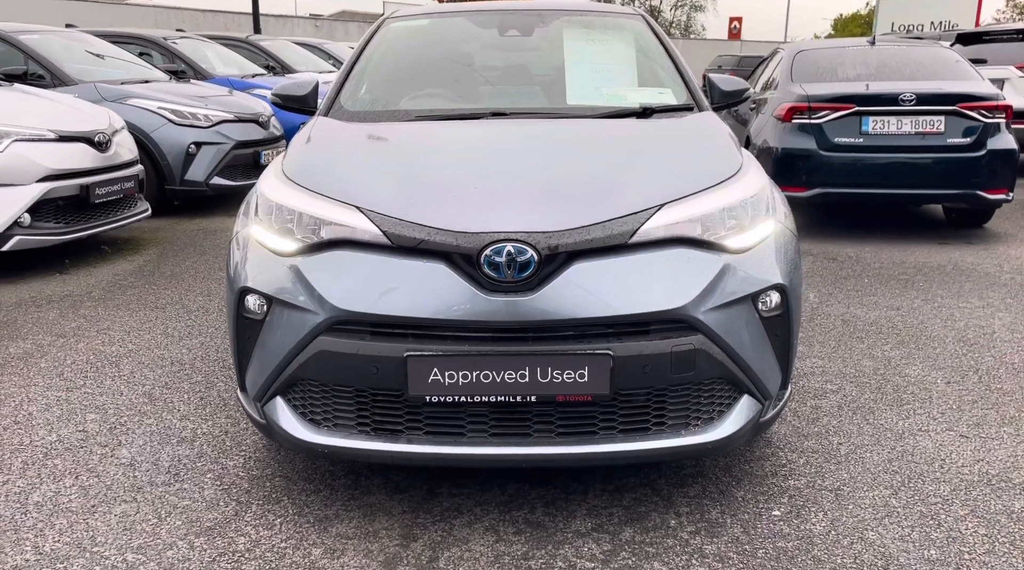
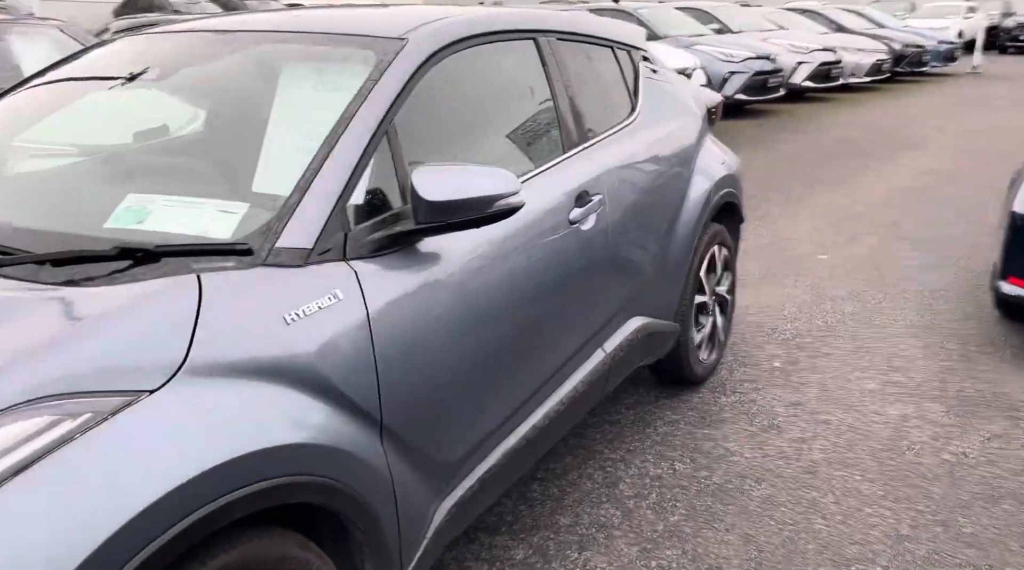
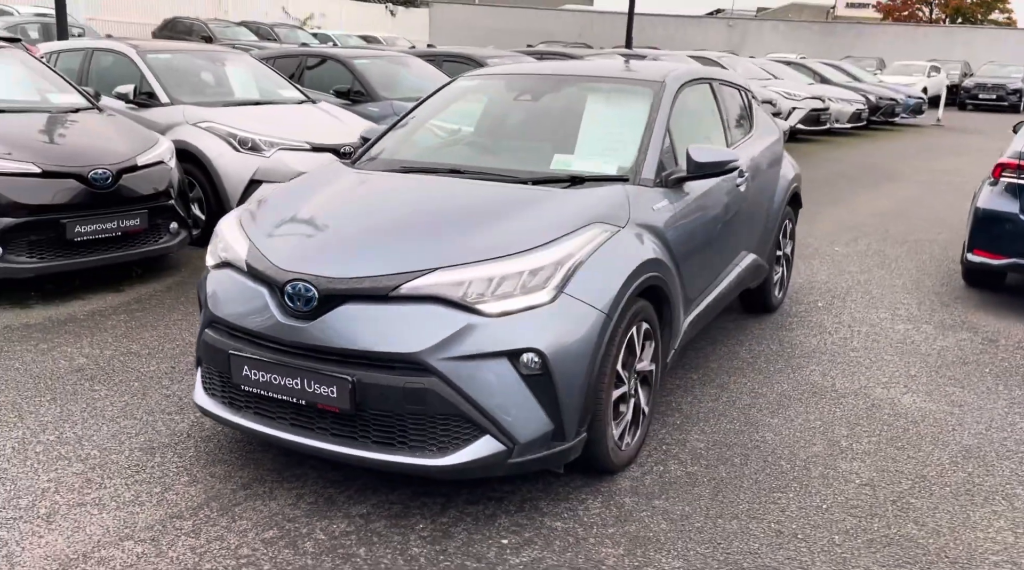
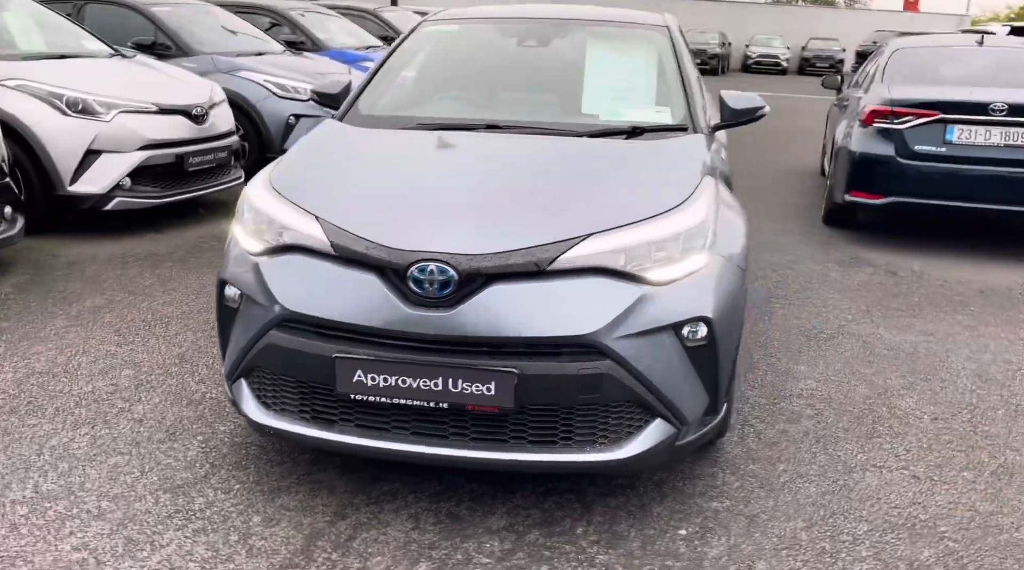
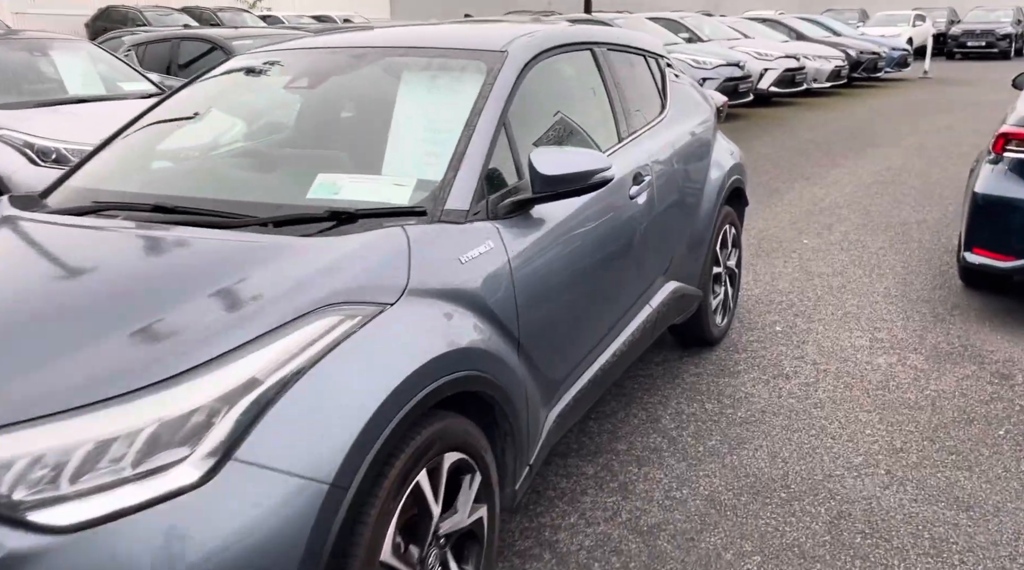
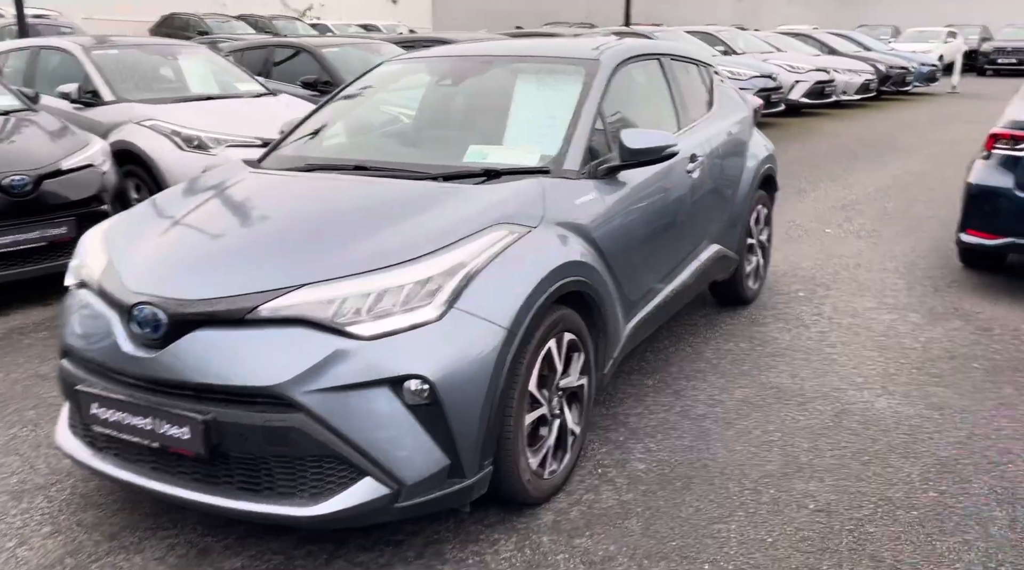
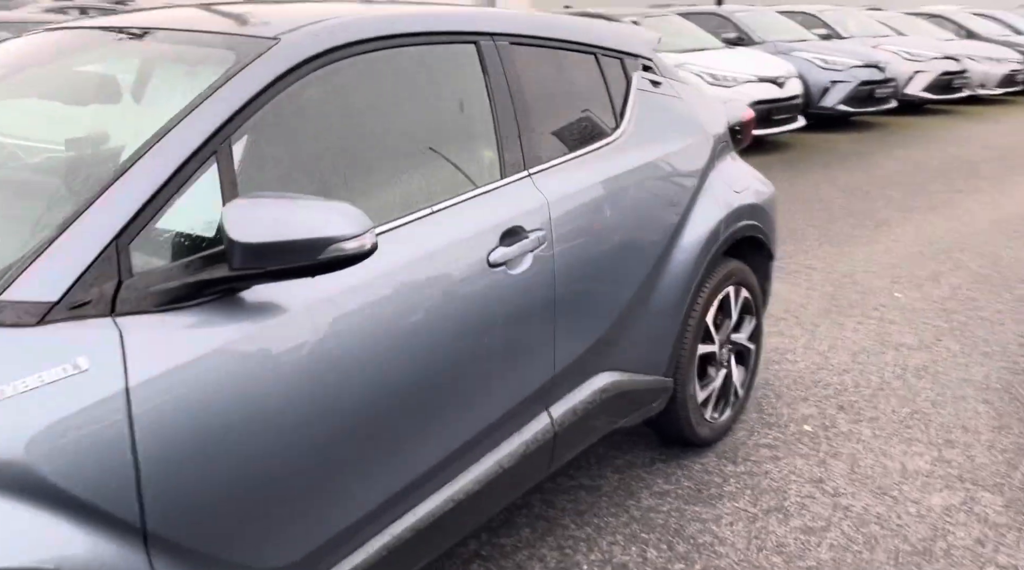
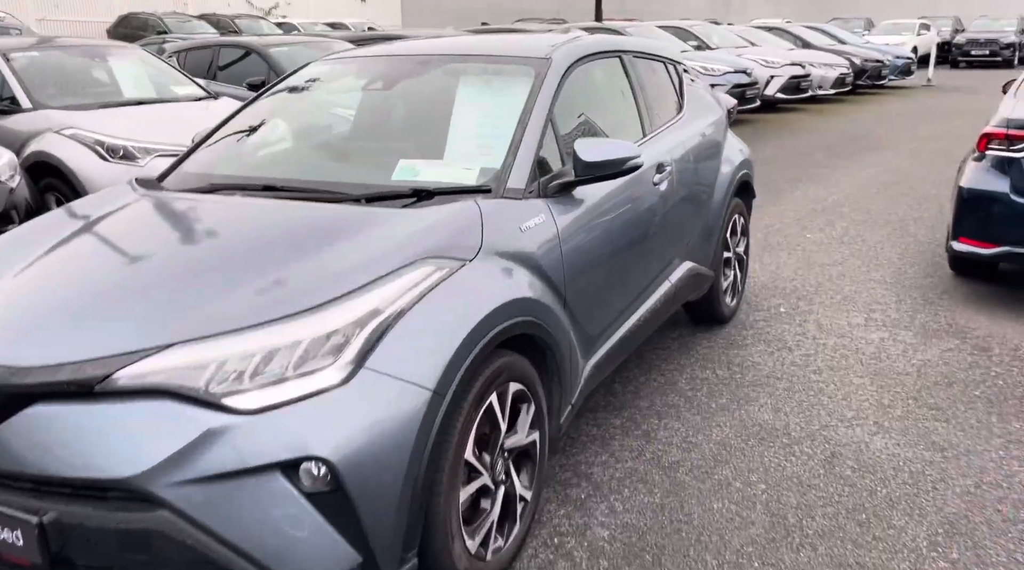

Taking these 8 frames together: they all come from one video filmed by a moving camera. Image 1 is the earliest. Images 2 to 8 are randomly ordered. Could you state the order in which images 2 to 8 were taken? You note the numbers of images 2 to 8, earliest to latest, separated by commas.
4, 3, 6, 8, 5, 2, 7
